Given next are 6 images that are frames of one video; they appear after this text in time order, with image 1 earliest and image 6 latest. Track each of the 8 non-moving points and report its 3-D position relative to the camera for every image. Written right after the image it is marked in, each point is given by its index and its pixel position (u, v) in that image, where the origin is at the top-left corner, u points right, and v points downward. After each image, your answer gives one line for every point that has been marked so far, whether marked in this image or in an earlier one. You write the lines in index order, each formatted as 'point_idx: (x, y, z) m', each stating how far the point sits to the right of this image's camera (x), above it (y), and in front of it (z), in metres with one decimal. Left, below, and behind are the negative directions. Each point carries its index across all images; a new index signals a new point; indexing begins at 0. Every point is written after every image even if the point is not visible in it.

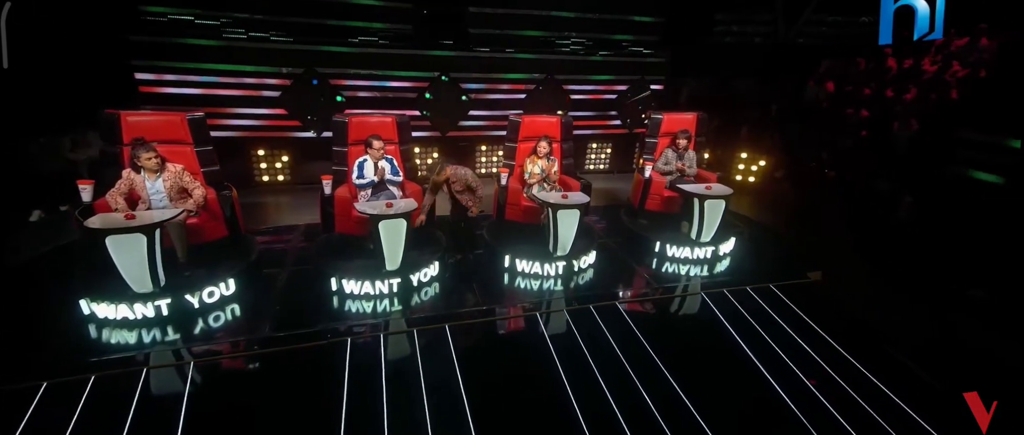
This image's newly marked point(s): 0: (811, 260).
0: (+2.8, -0.3, +4.0) m
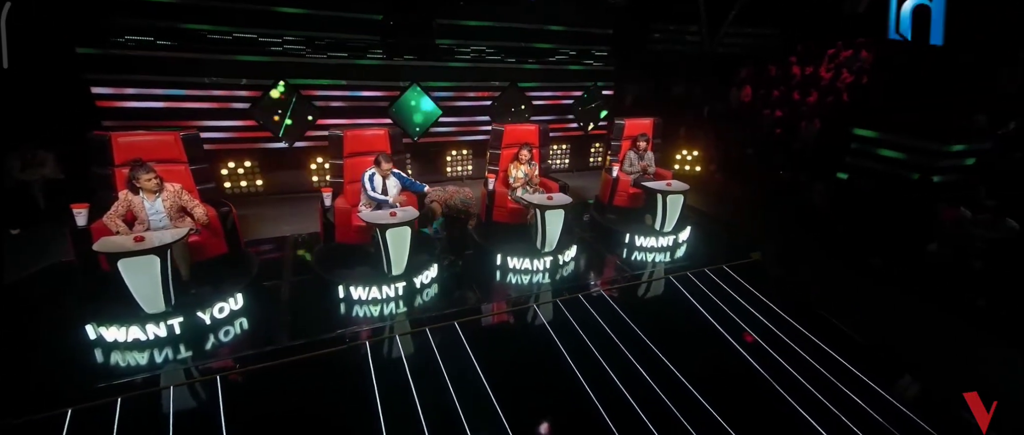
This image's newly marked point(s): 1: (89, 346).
0: (+2.6, -0.2, +4.8) m
1: (-2.9, -0.8, +2.9) m
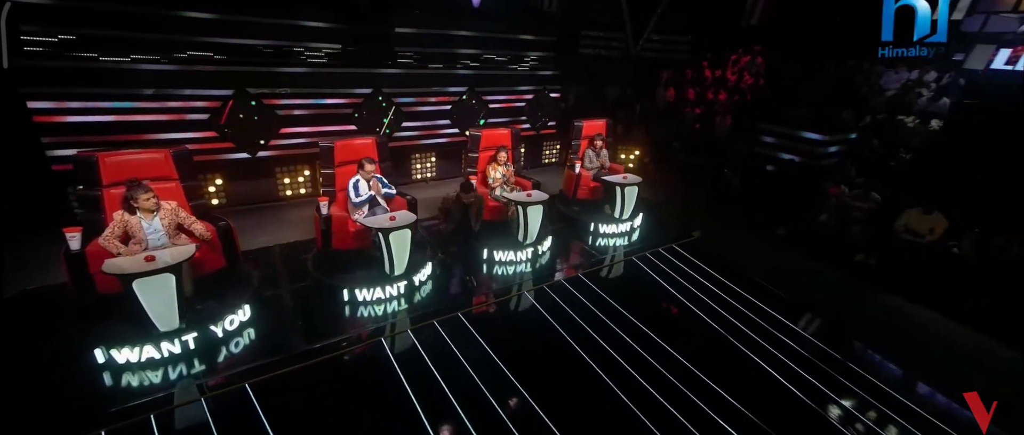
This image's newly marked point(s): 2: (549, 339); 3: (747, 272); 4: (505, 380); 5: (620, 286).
0: (+2.3, 0.0, +5.6) m
1: (-2.7, -1.0, +2.8) m
2: (+0.3, -1.0, +3.4) m
3: (+2.5, -0.5, +4.6) m
4: (-0.1, -1.2, +3.1) m
5: (+1.1, -0.7, +4.2) m
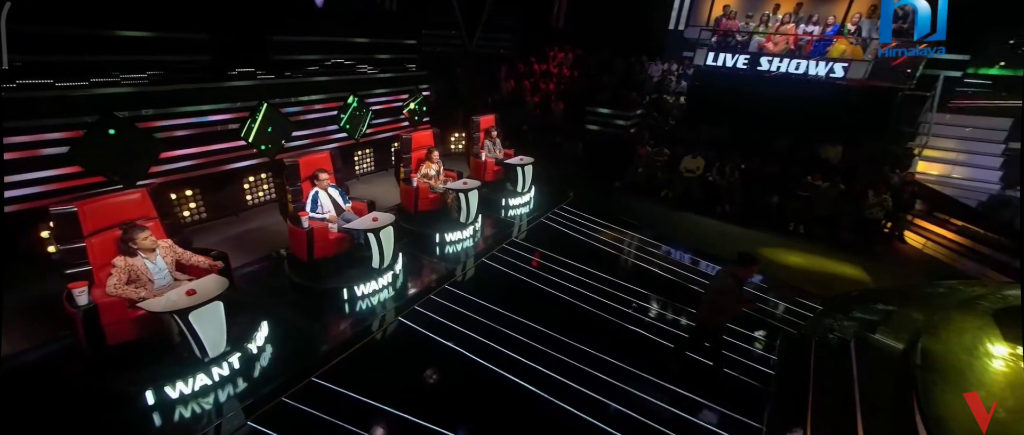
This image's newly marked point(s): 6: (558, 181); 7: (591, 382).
0: (+0.7, +0.6, +7.5) m
1: (-2.4, -1.3, +2.9) m
2: (+0.1, -0.7, +4.7) m
3: (+1.4, +0.1, +6.6) m
4: (-0.1, -1.0, +4.2) m
5: (+0.4, -0.3, +5.7) m
6: (+0.8, +0.6, +7.5) m
7: (+0.7, -1.3, +3.5) m
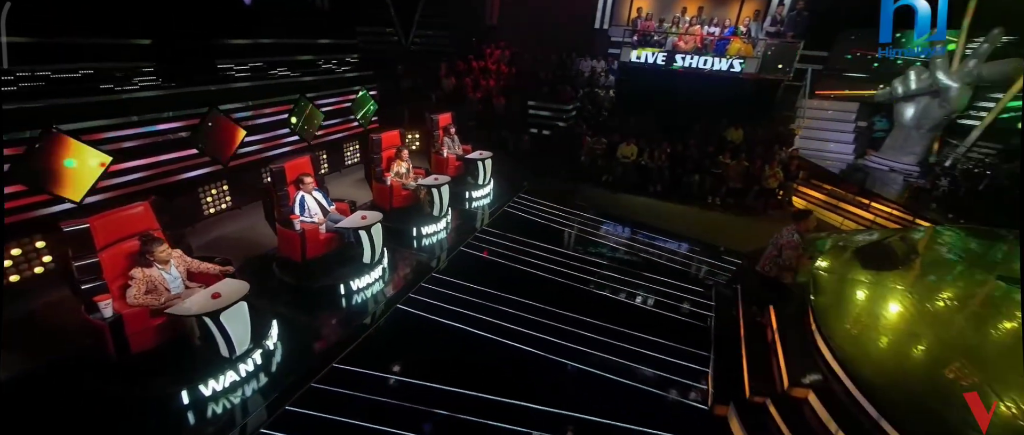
0: (-0.1, +0.8, +8.1) m
1: (-2.3, -1.4, +3.1) m
2: (-0.2, -0.6, +5.3) m
3: (+0.7, +0.4, +7.4) m
4: (-0.2, -0.9, +4.7) m
5: (-0.1, -0.1, +6.3) m
6: (0.0, +0.8, +8.1) m
7: (+0.6, -1.2, +4.2) m
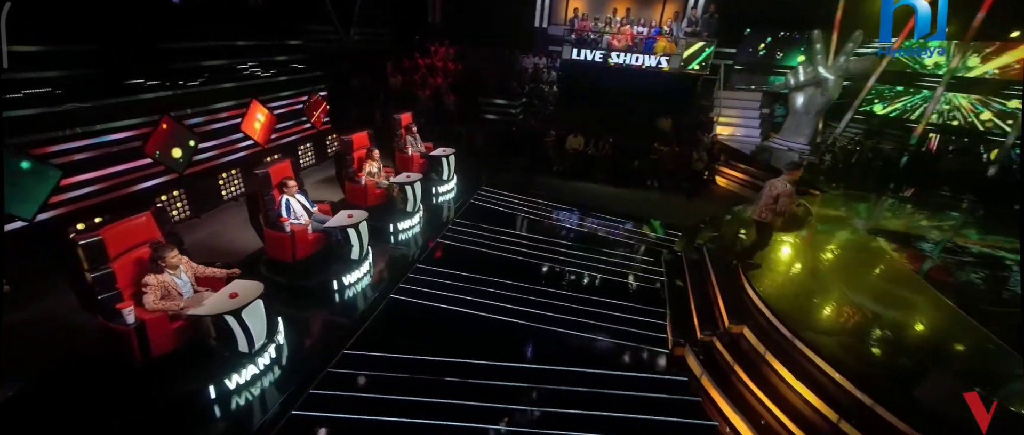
0: (-1.0, +1.0, +8.5) m
1: (-2.2, -1.4, +3.3) m
2: (-0.5, -0.5, +5.7) m
3: (0.0, +0.6, +8.0) m
4: (-0.5, -0.7, +5.2) m
5: (-0.6, 0.0, +6.7) m
6: (-0.9, +1.0, +8.5) m
7: (+0.5, -1.0, +4.8) m
